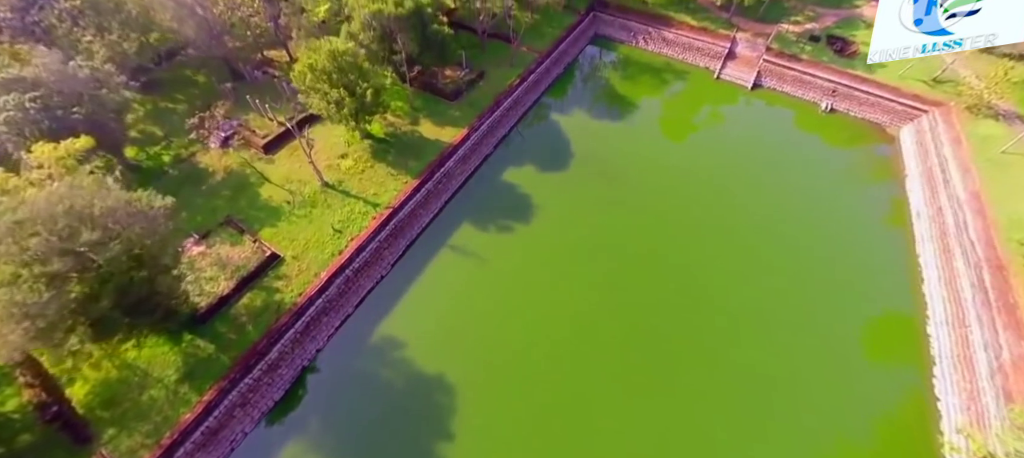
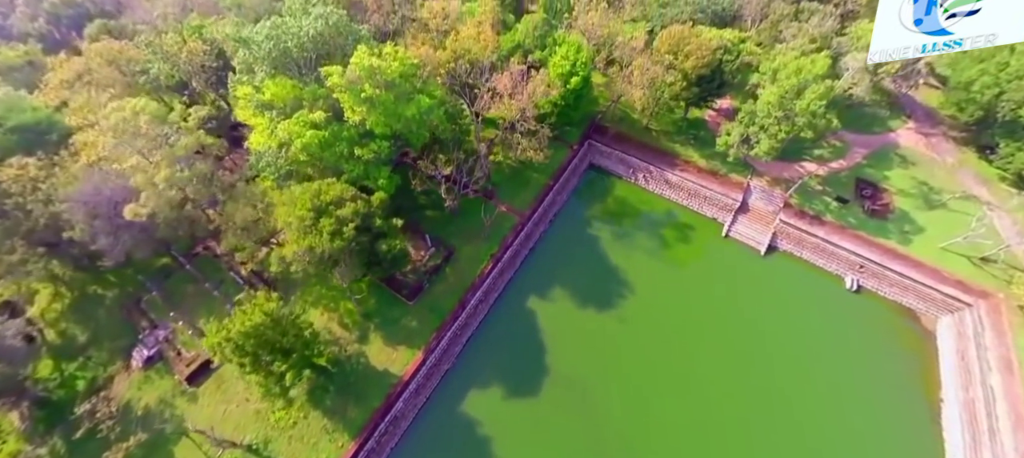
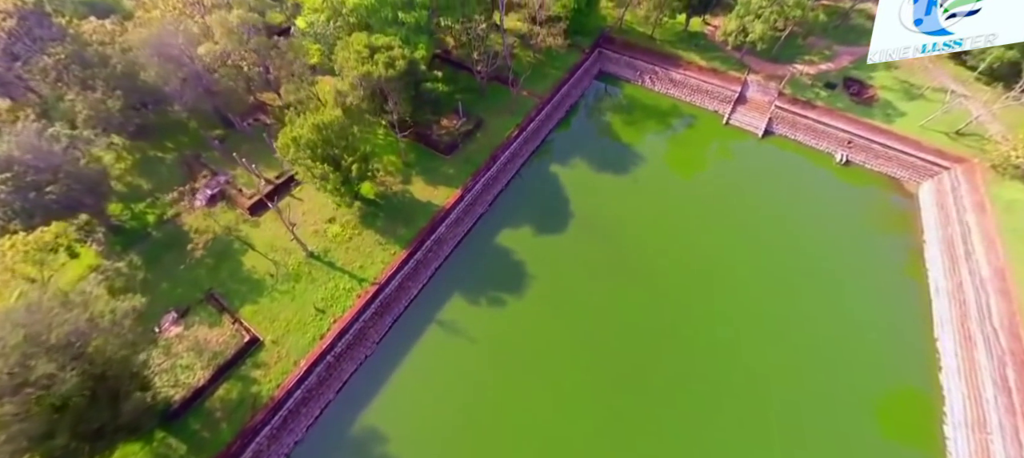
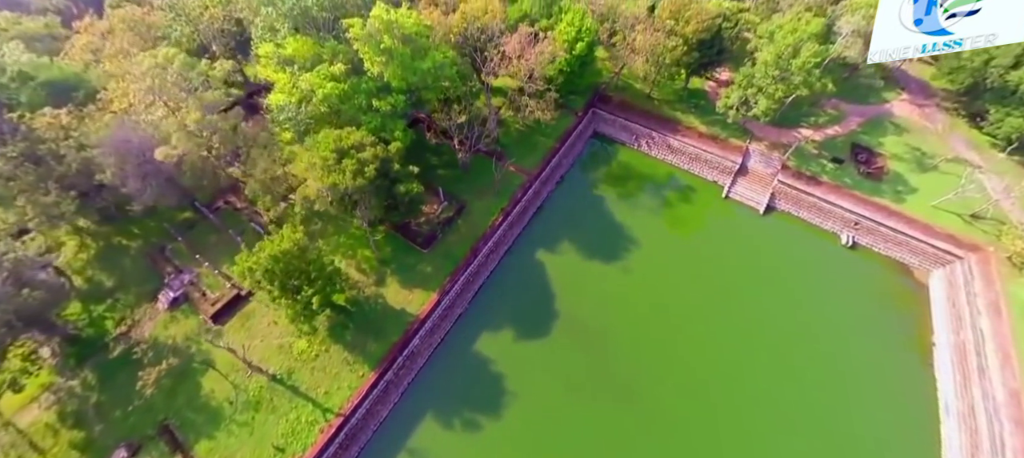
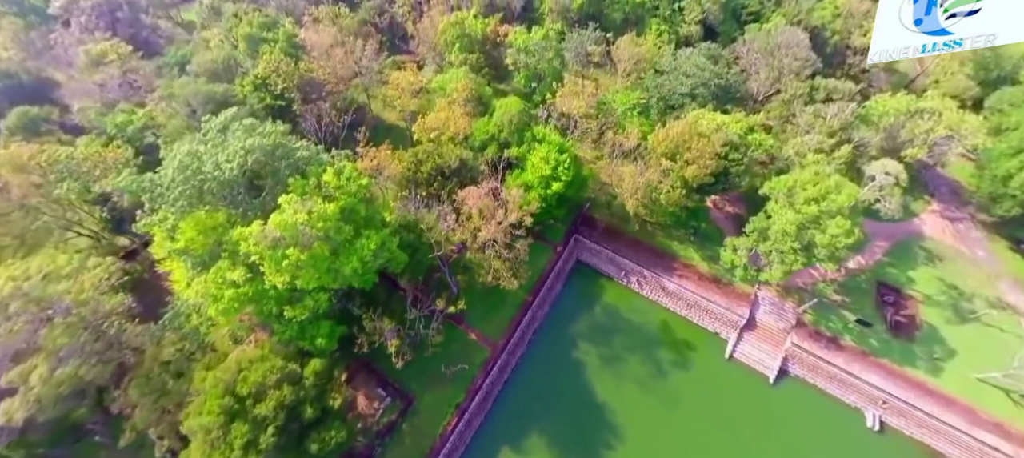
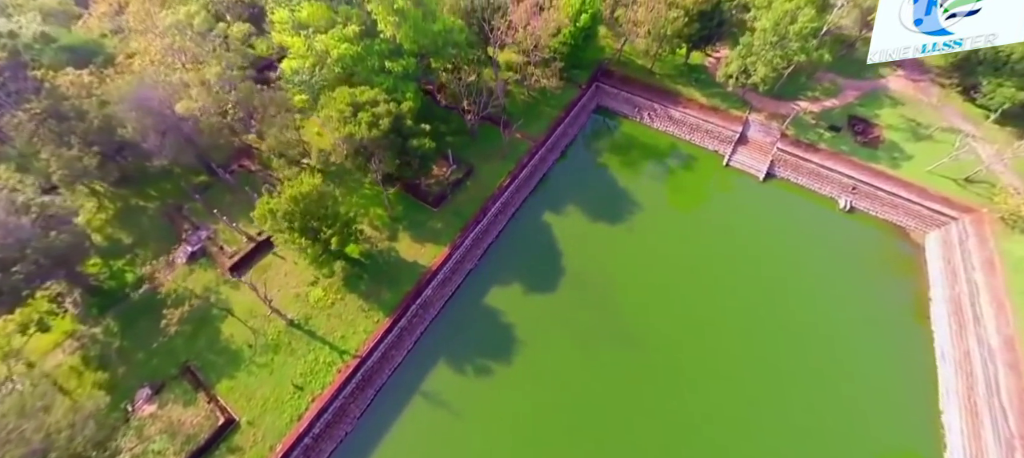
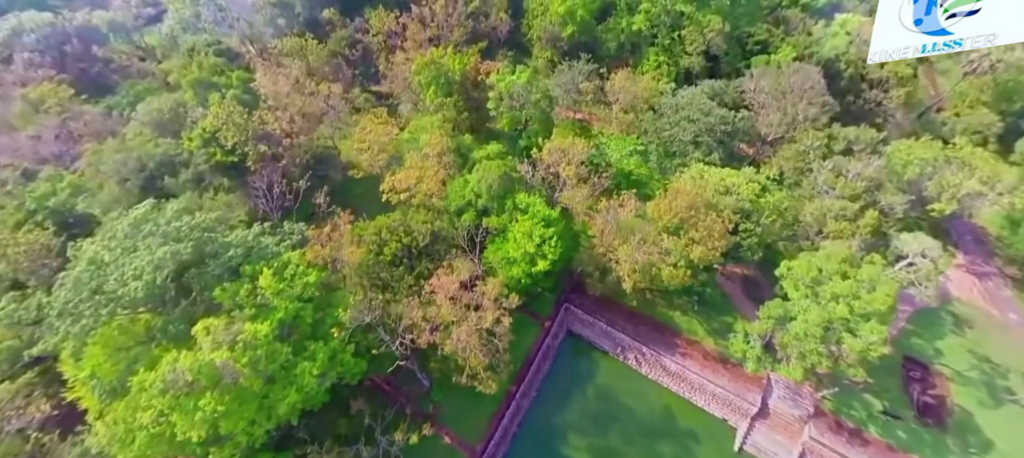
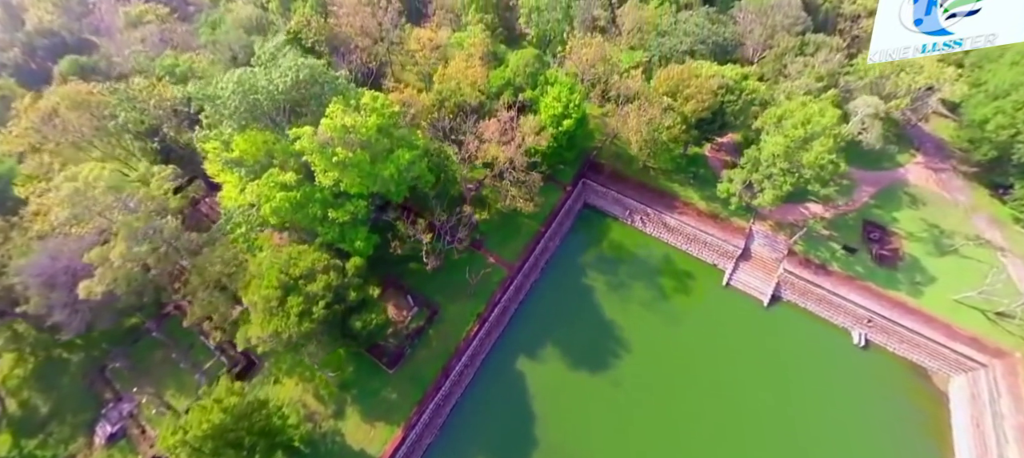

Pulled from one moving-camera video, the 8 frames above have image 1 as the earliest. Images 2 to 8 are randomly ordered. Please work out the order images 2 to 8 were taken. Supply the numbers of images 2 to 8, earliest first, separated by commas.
3, 6, 4, 2, 8, 5, 7
